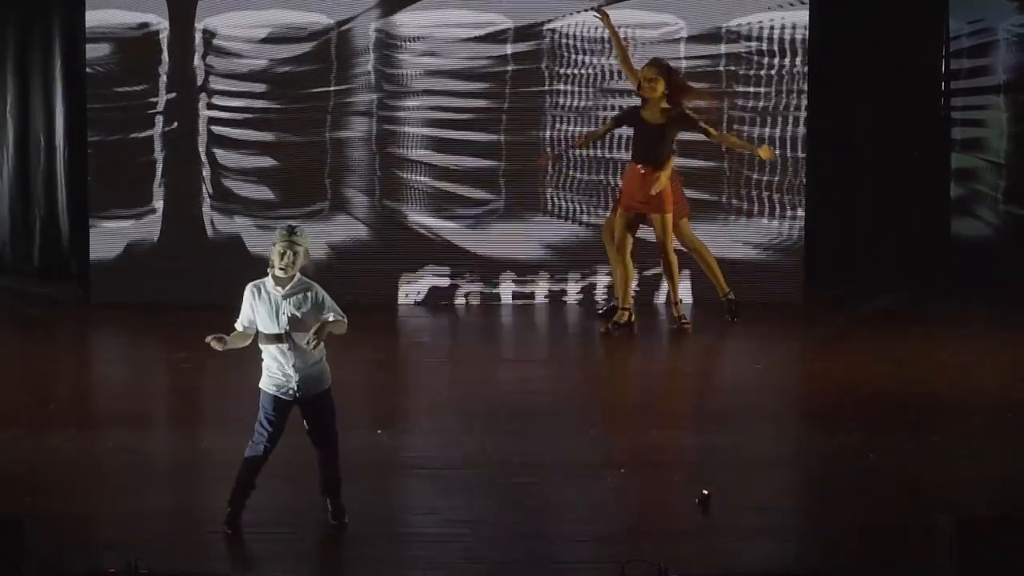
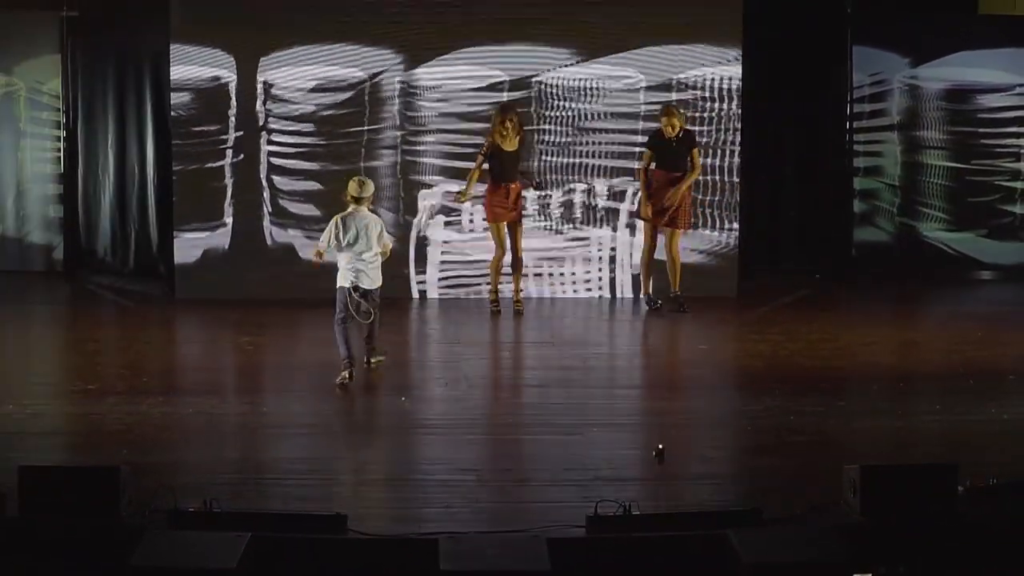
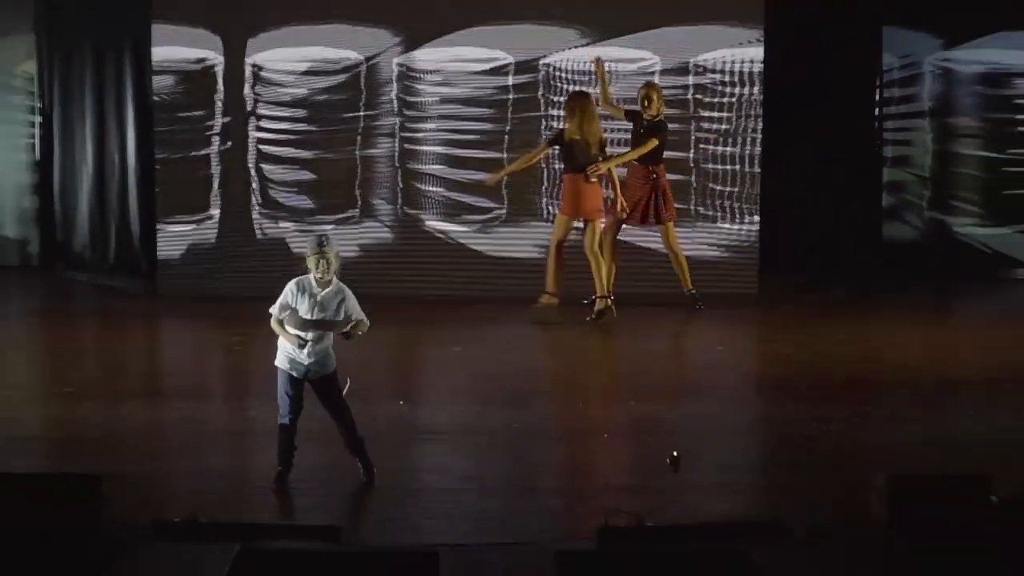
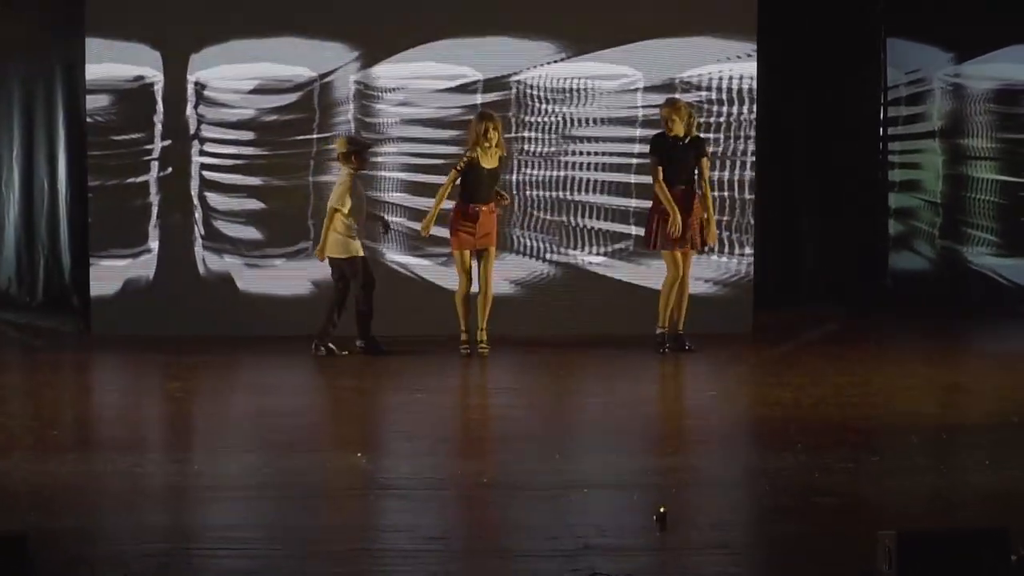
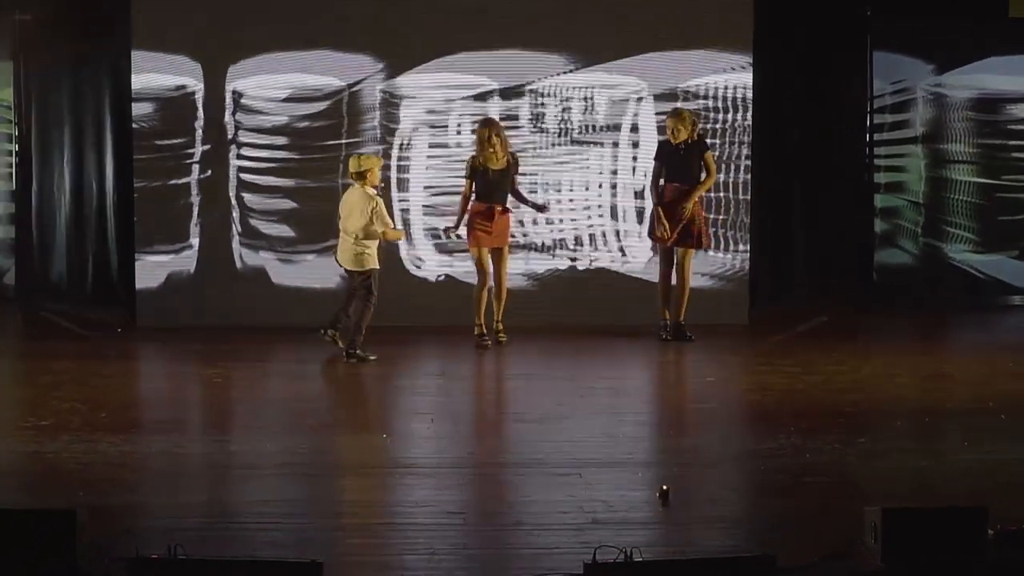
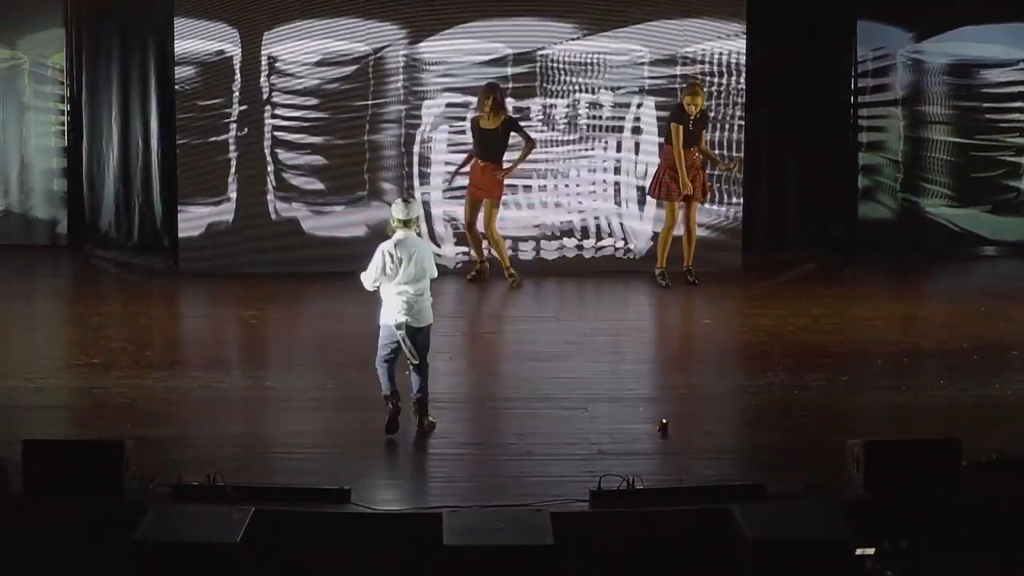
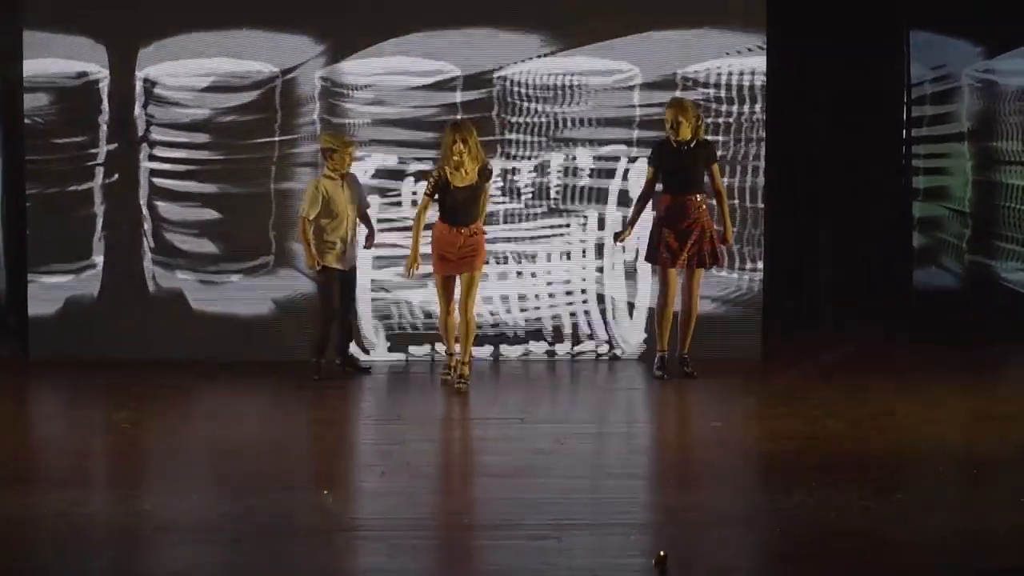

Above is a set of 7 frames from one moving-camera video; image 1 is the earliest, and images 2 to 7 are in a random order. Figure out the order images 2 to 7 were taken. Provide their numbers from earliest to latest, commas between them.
3, 6, 2, 5, 4, 7
